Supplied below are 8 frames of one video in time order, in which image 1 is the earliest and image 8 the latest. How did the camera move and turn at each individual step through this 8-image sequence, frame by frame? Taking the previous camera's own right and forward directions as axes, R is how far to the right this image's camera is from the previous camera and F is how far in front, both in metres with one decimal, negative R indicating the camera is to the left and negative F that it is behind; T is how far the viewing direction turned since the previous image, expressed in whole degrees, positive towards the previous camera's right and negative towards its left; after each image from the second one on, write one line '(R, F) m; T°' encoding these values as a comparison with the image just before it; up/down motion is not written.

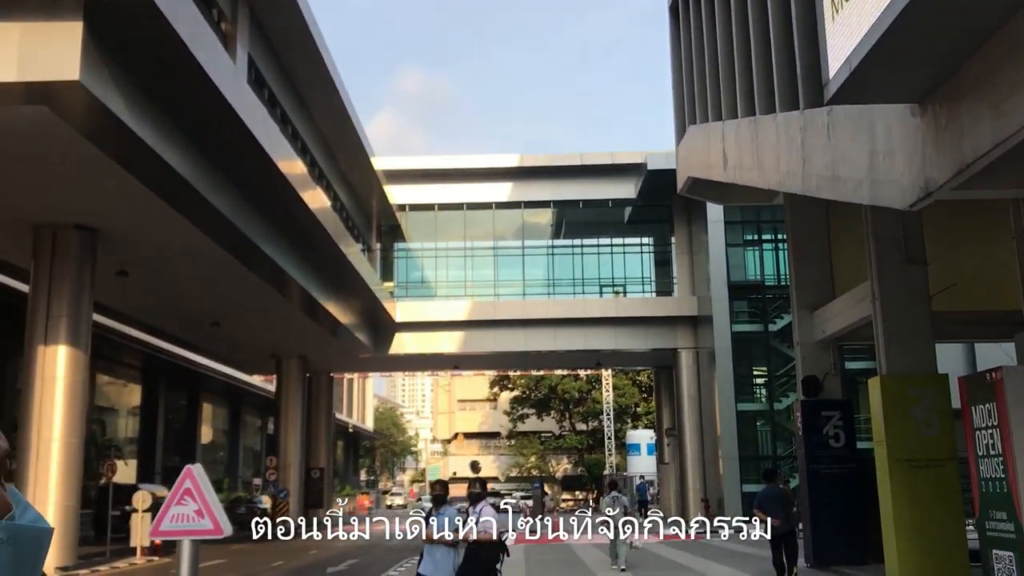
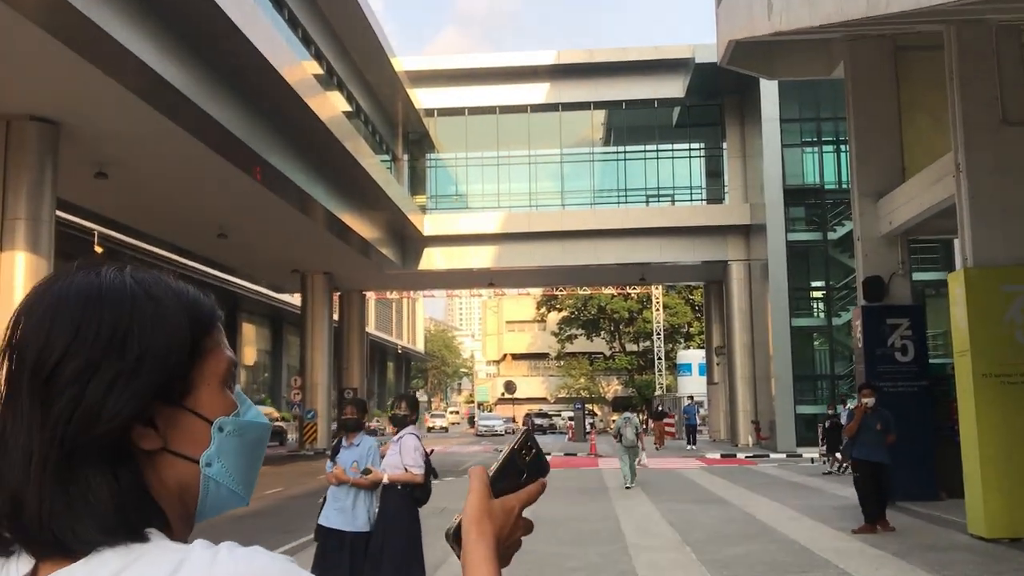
(+0.7, +2.0) m; -4°
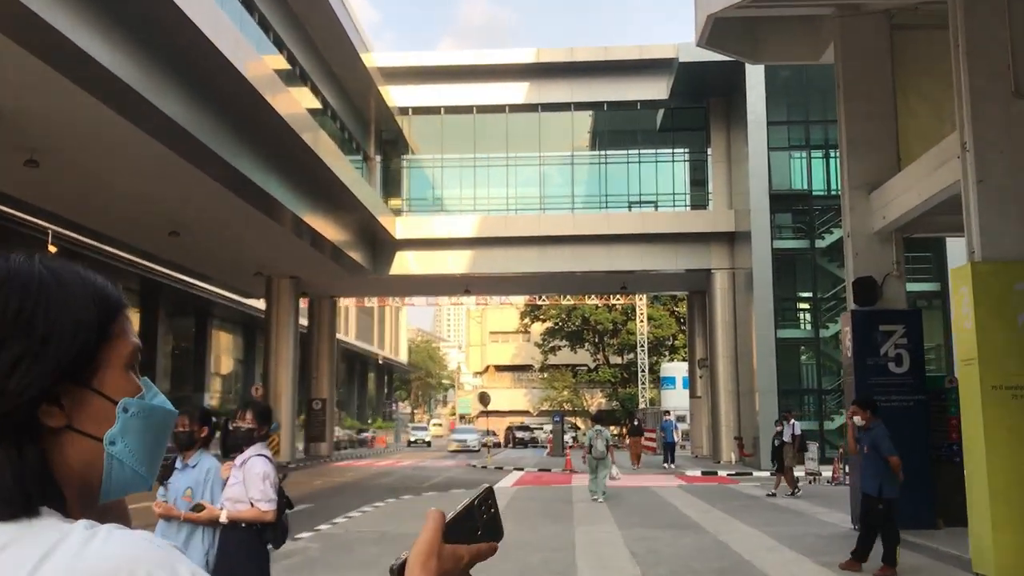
(+0.4, +1.2) m; +1°
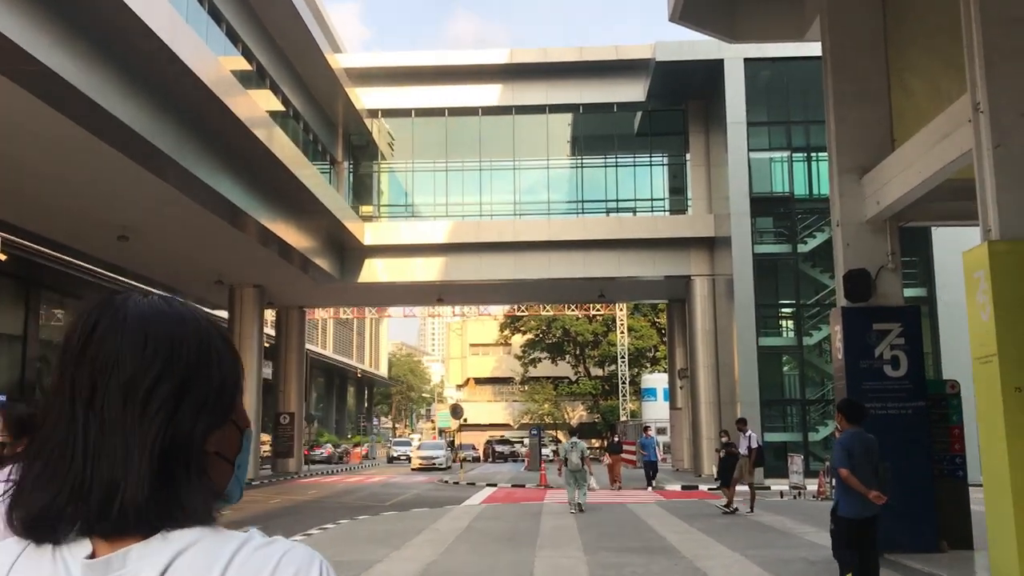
(+0.3, +1.1) m; +1°
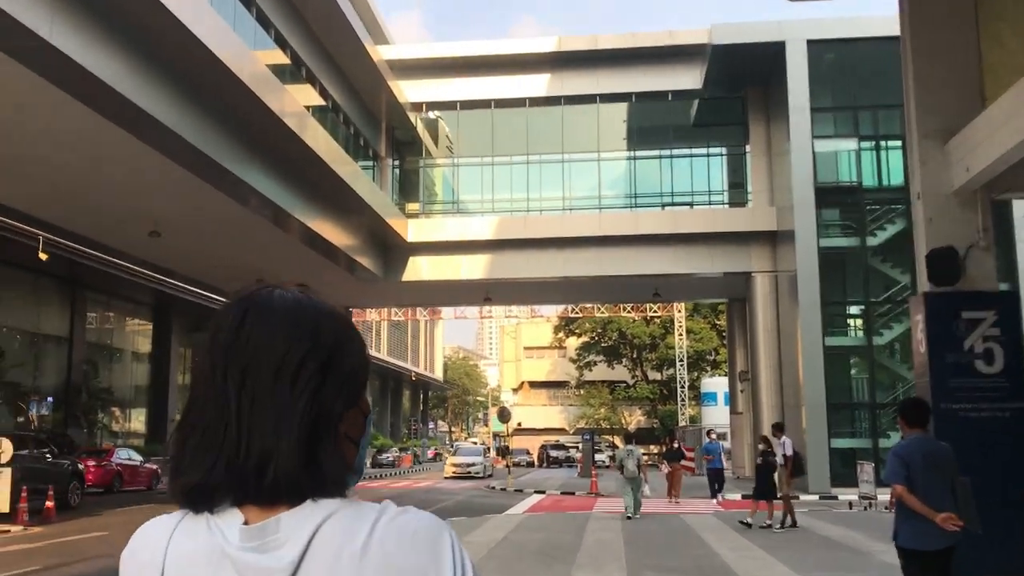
(+0.3, +1.0) m; -4°
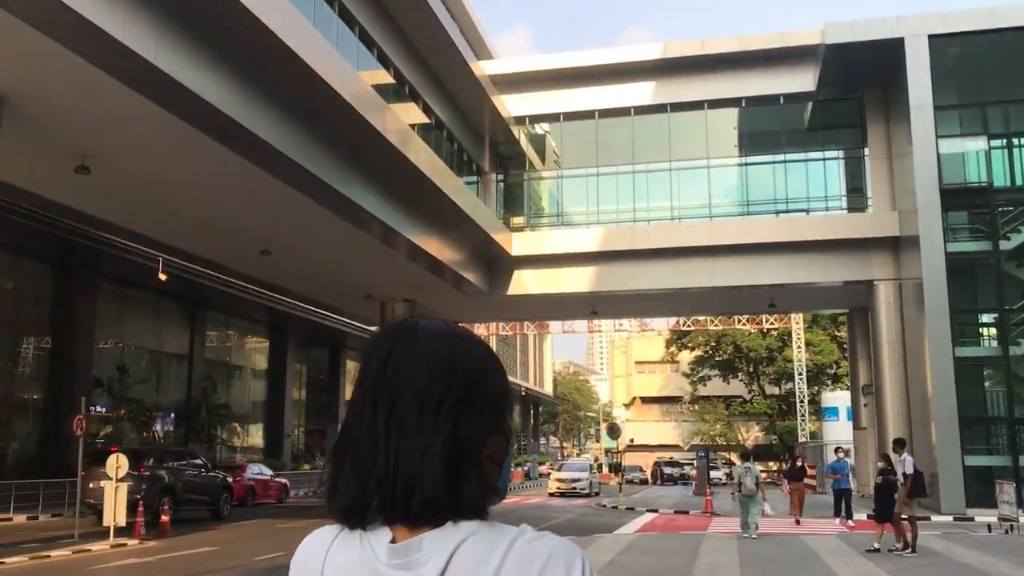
(+0.1, +0.3) m; -7°
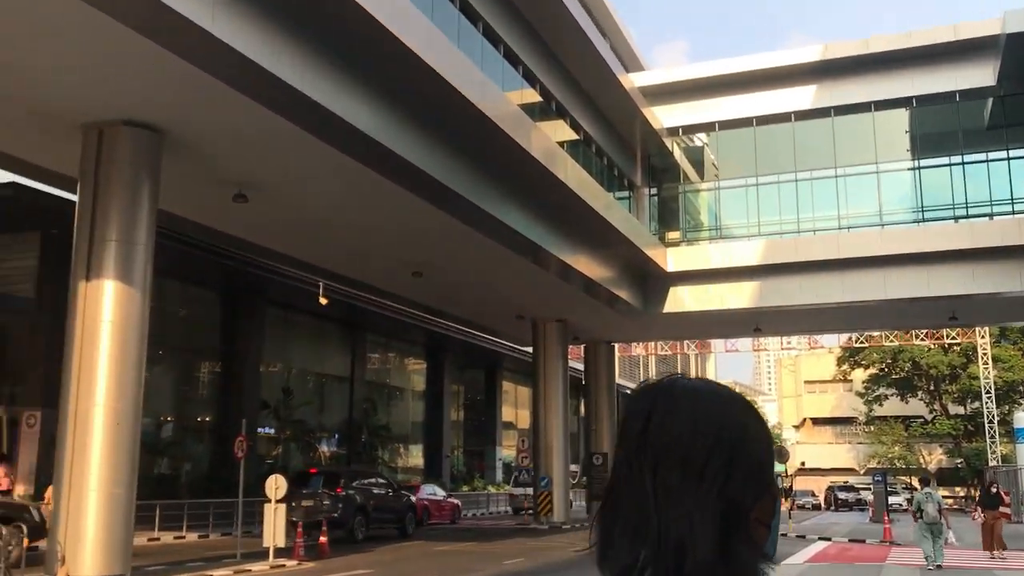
(0.0, +0.4) m; -10°
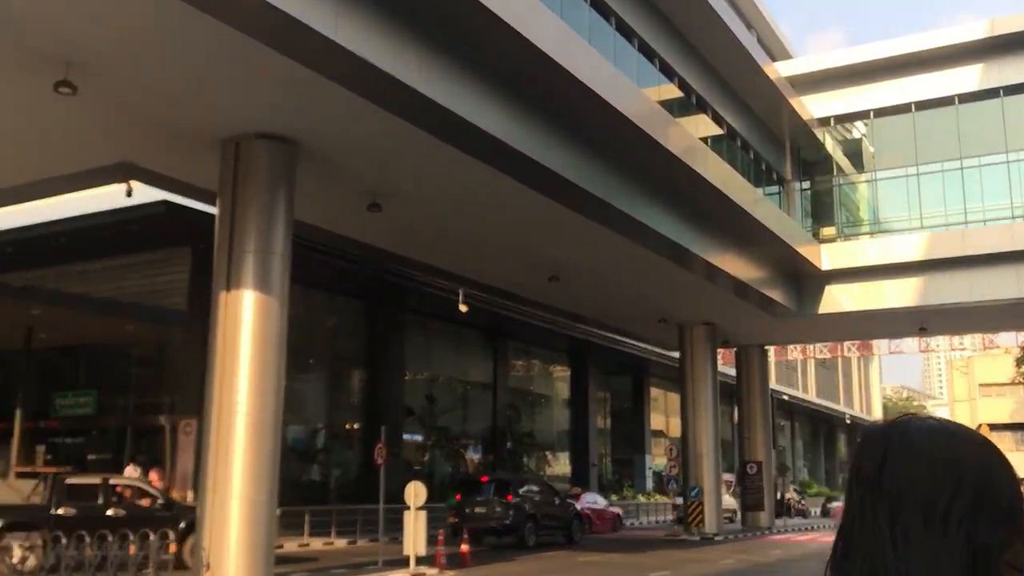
(+0.1, +0.3) m; -10°
